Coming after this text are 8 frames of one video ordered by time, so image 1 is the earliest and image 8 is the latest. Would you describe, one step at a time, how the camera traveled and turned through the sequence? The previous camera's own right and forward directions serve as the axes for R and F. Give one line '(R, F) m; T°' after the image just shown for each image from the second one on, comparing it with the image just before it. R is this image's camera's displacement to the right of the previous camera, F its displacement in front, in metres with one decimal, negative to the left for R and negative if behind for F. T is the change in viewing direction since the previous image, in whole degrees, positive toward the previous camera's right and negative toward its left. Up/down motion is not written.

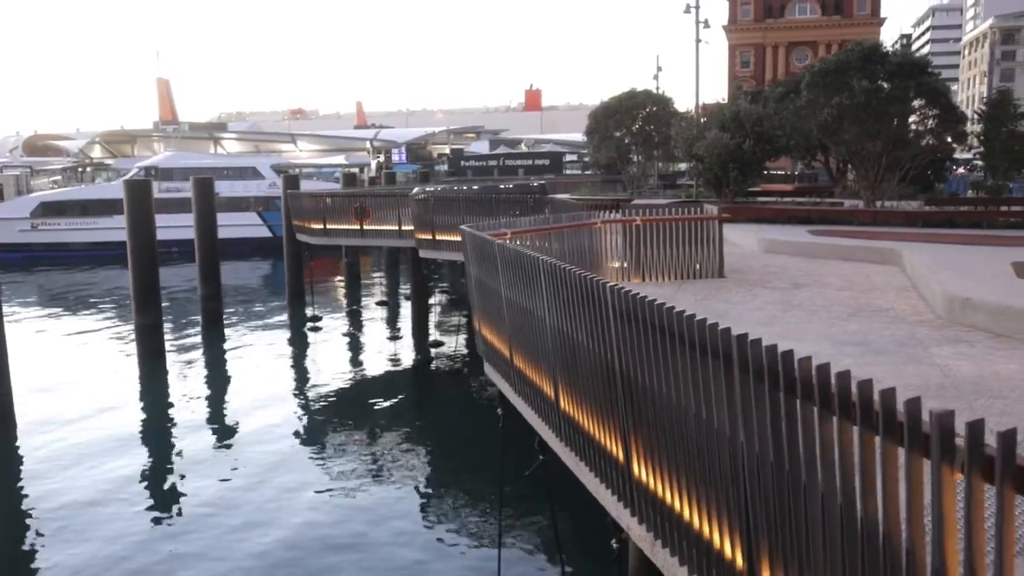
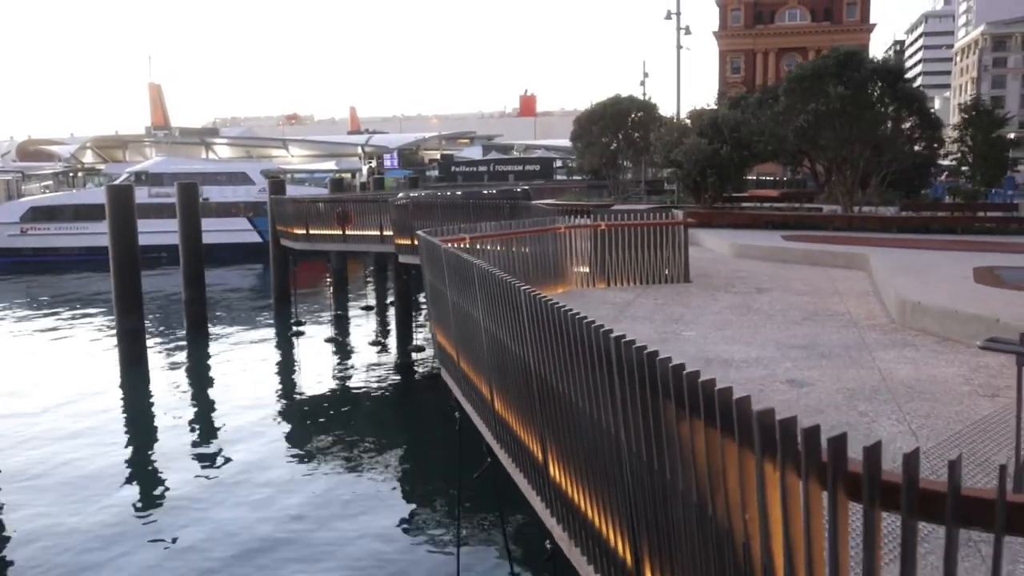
(+0.5, -0.1) m; 0°
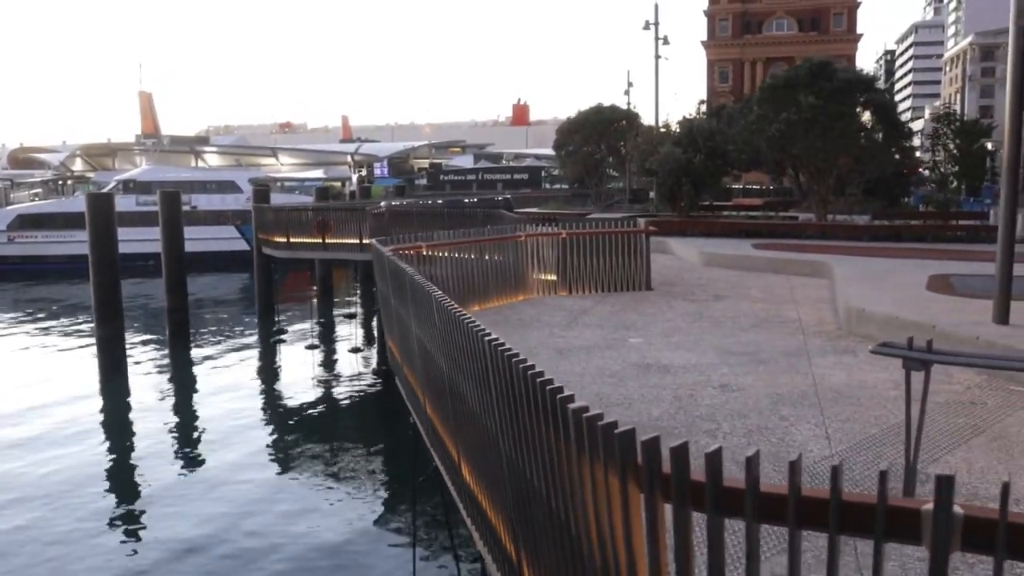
(+0.5, -0.1) m; 0°
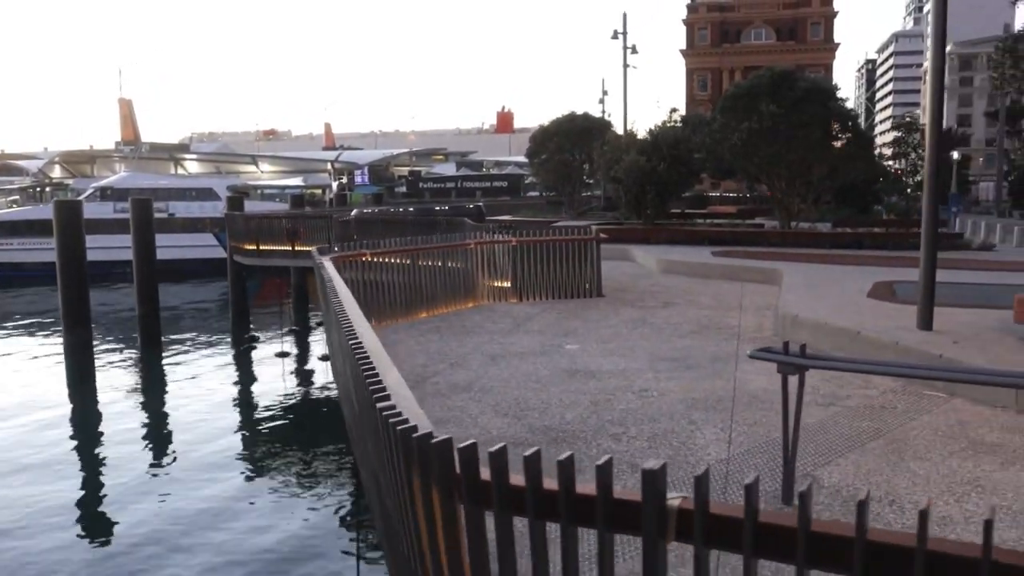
(+0.6, -0.1) m; +1°
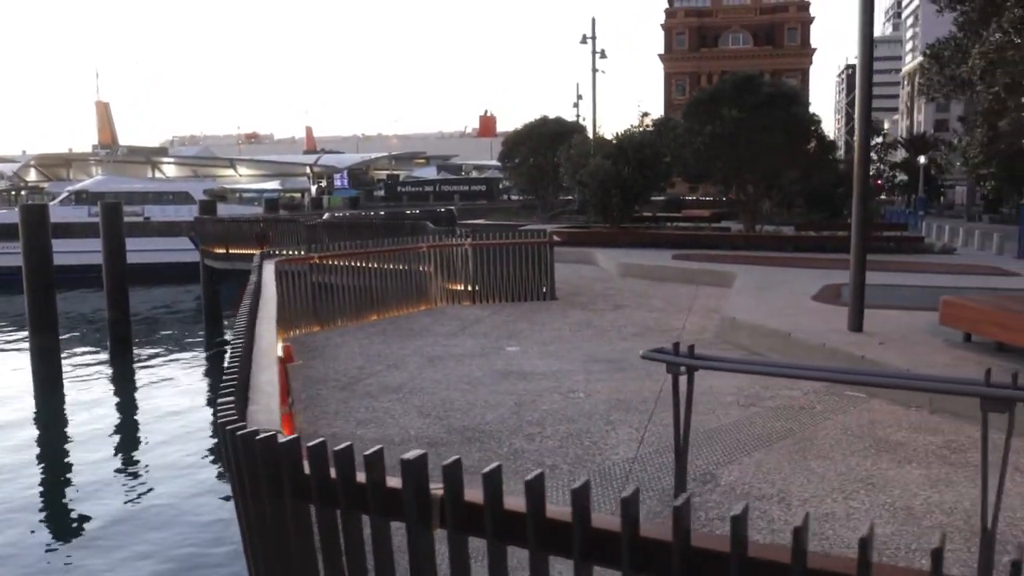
(+0.5, -0.1) m; +1°
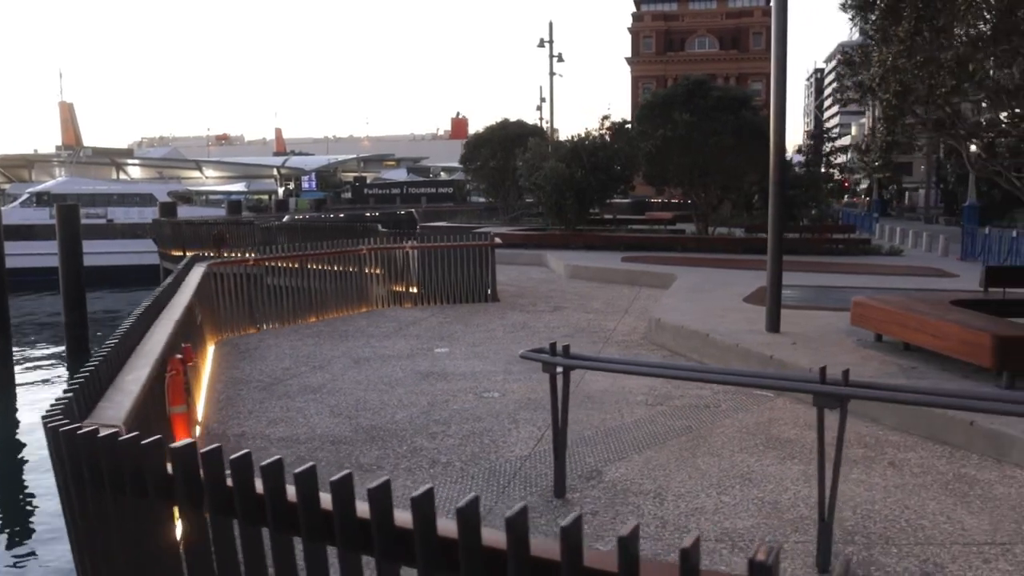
(+0.5, -0.1) m; +1°
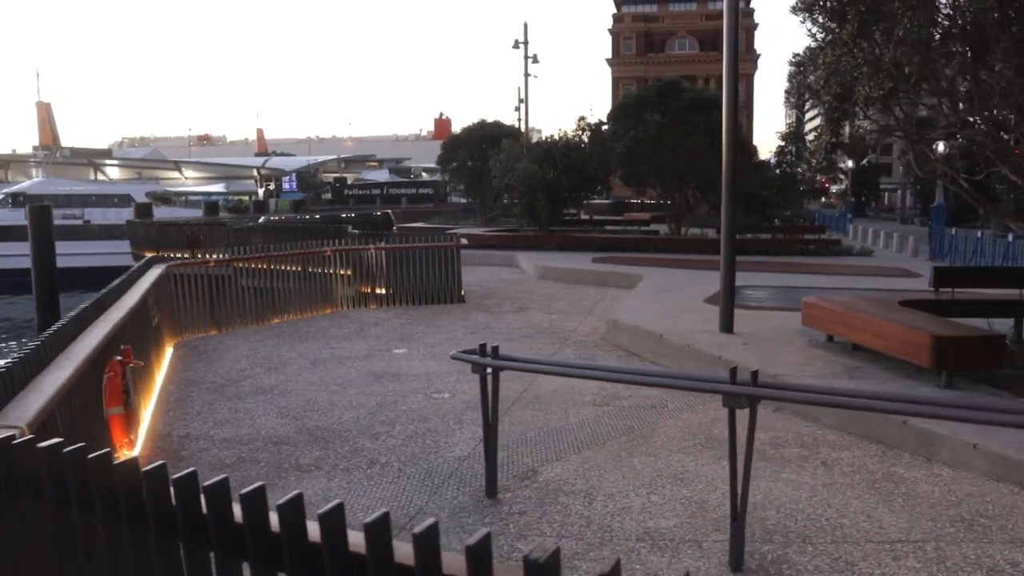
(+0.3, 0.0) m; +1°
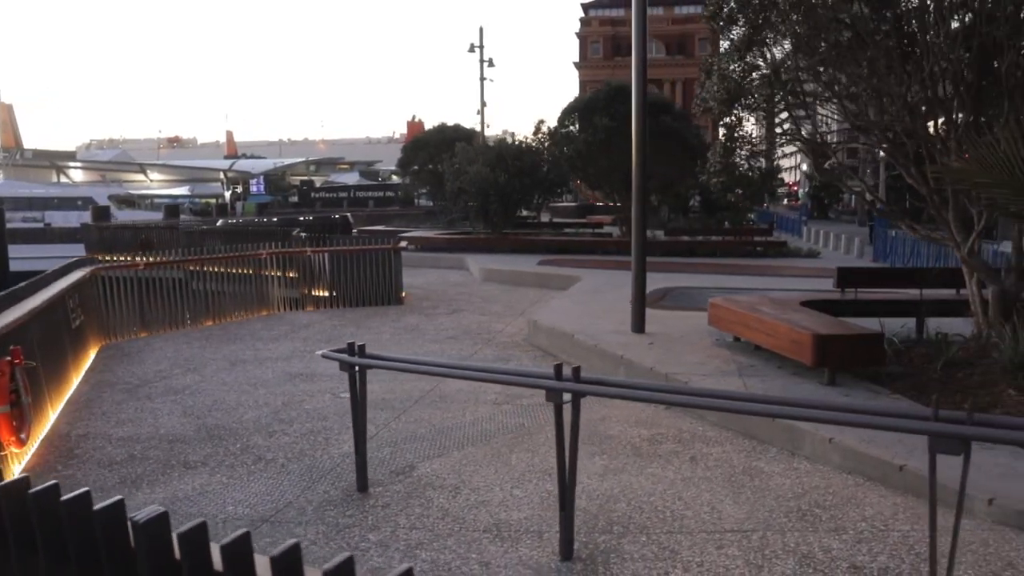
(+0.6, -0.2) m; +1°
